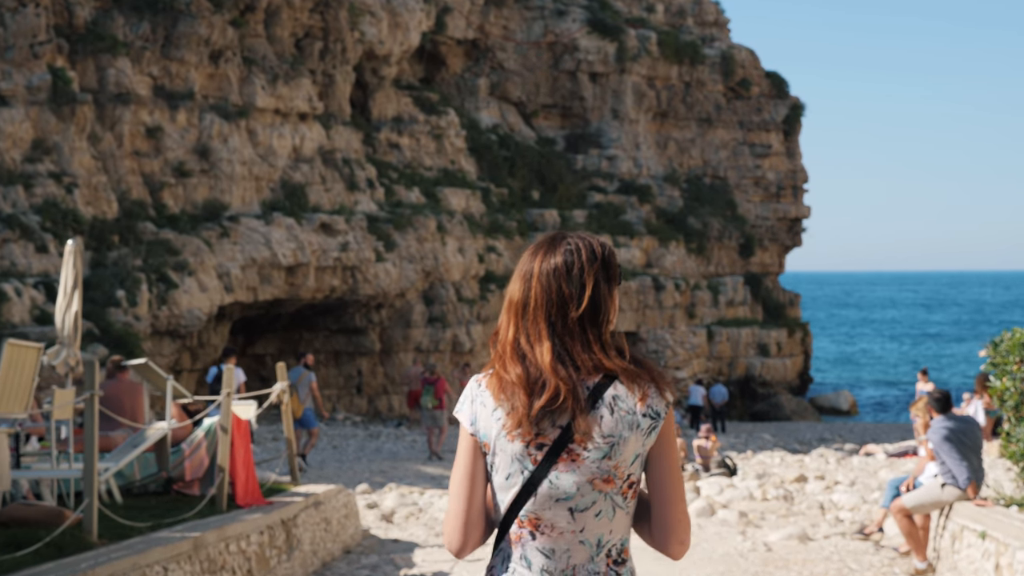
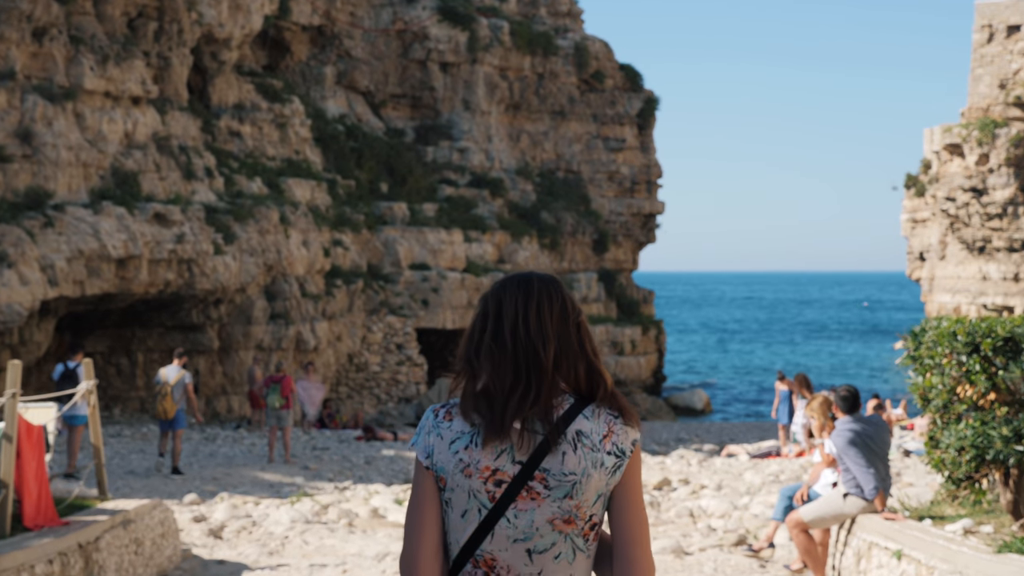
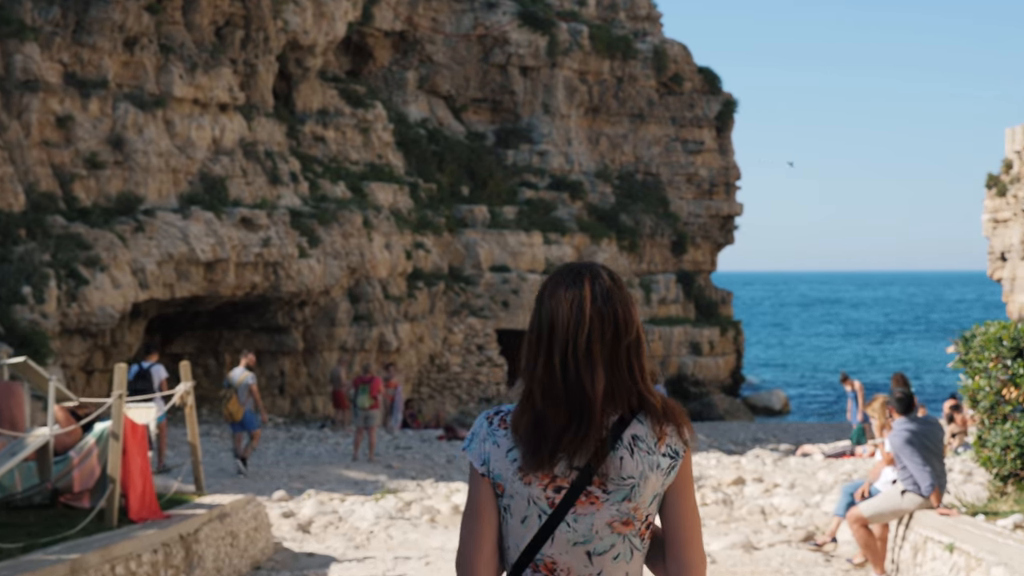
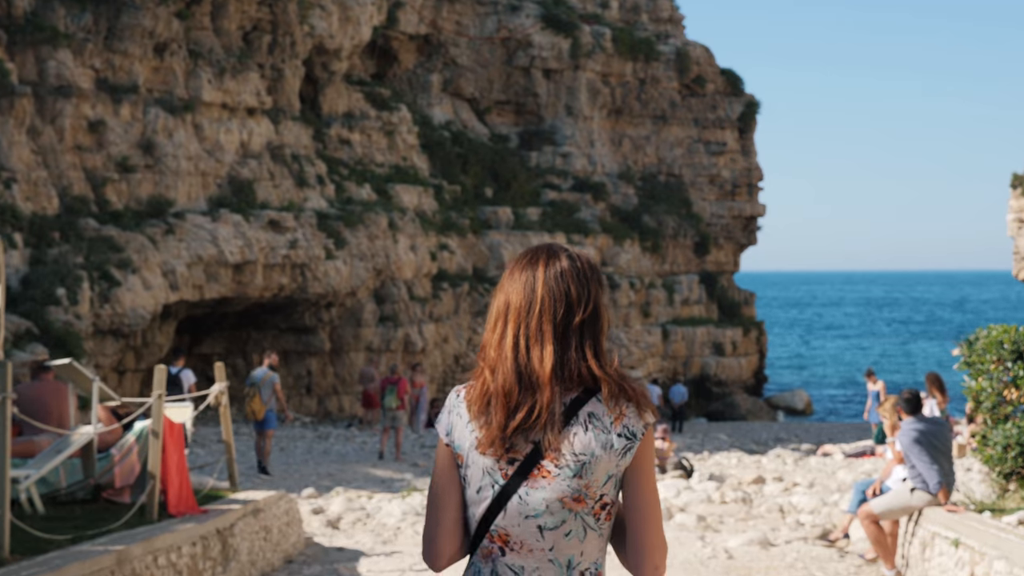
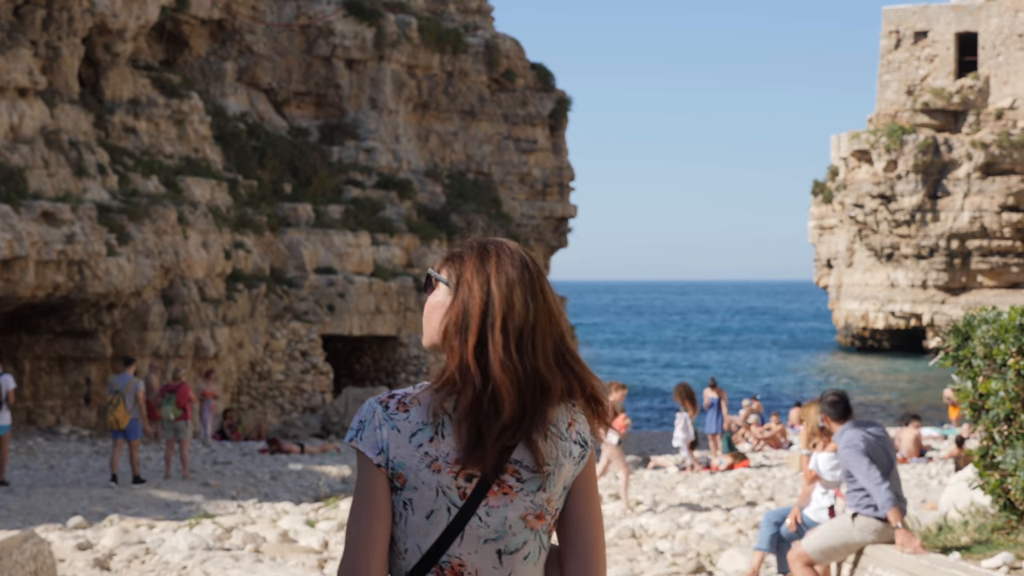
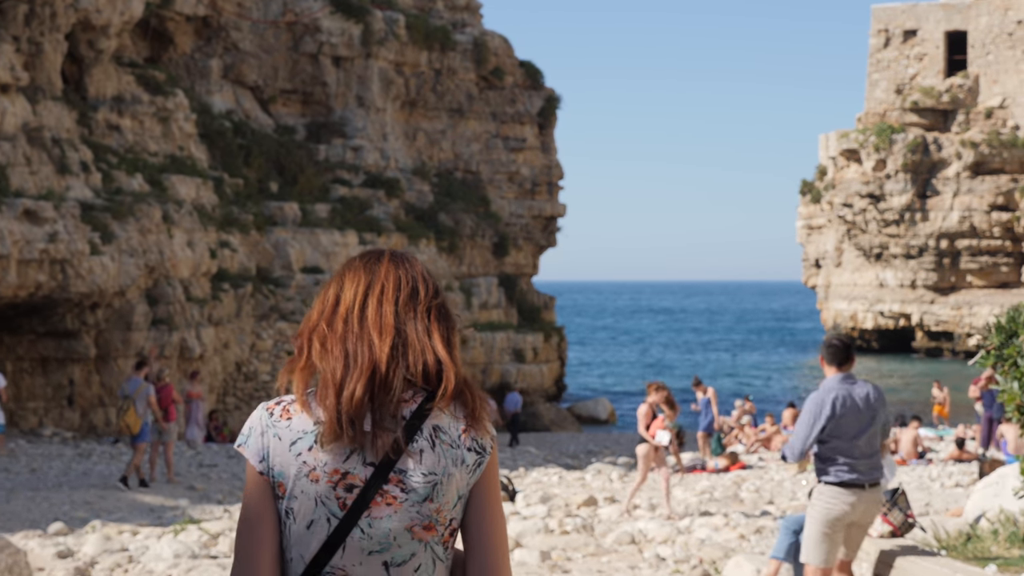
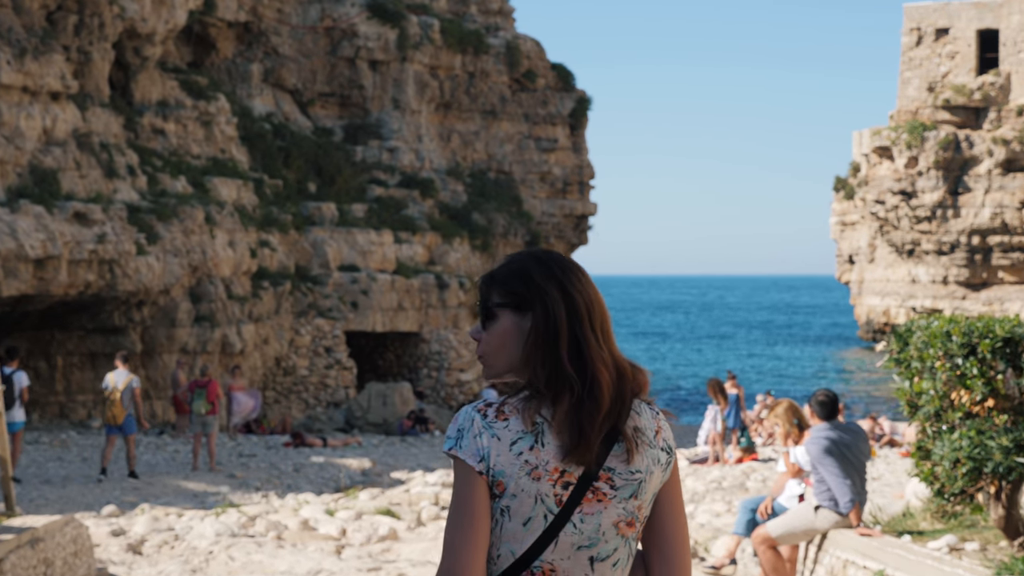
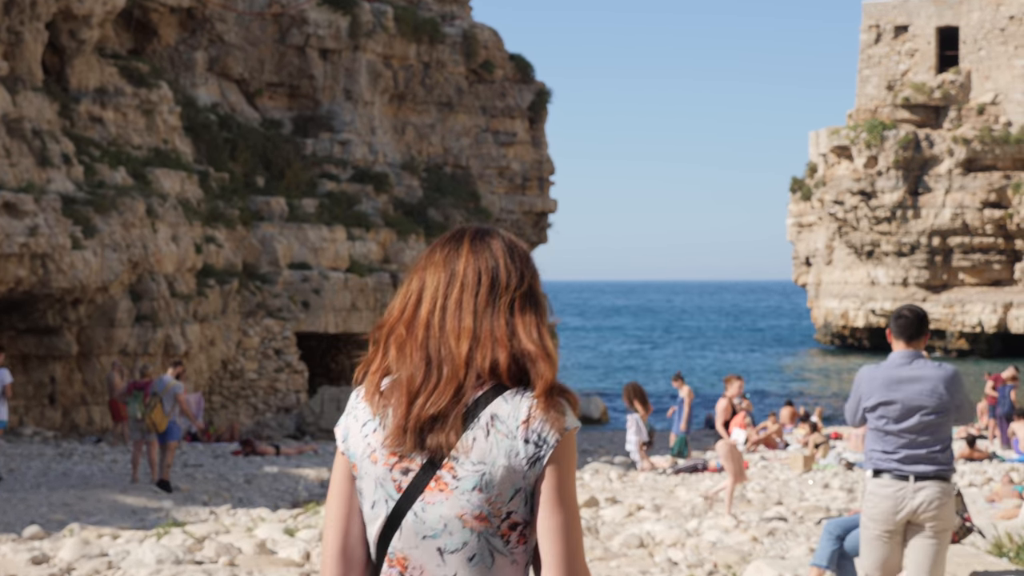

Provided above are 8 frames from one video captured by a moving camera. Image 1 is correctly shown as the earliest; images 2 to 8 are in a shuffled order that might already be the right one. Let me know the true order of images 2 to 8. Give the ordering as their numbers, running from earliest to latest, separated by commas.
4, 3, 2, 7, 5, 6, 8
